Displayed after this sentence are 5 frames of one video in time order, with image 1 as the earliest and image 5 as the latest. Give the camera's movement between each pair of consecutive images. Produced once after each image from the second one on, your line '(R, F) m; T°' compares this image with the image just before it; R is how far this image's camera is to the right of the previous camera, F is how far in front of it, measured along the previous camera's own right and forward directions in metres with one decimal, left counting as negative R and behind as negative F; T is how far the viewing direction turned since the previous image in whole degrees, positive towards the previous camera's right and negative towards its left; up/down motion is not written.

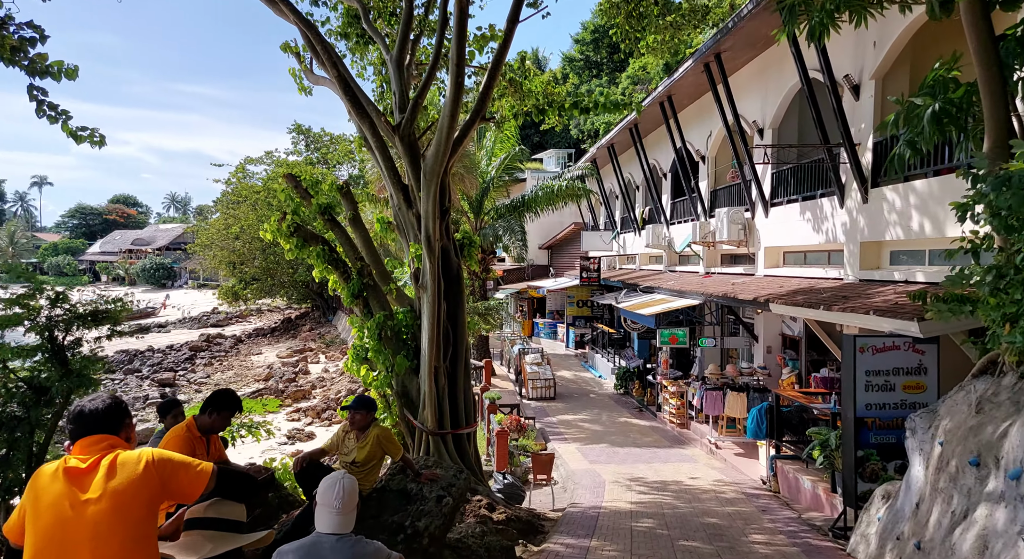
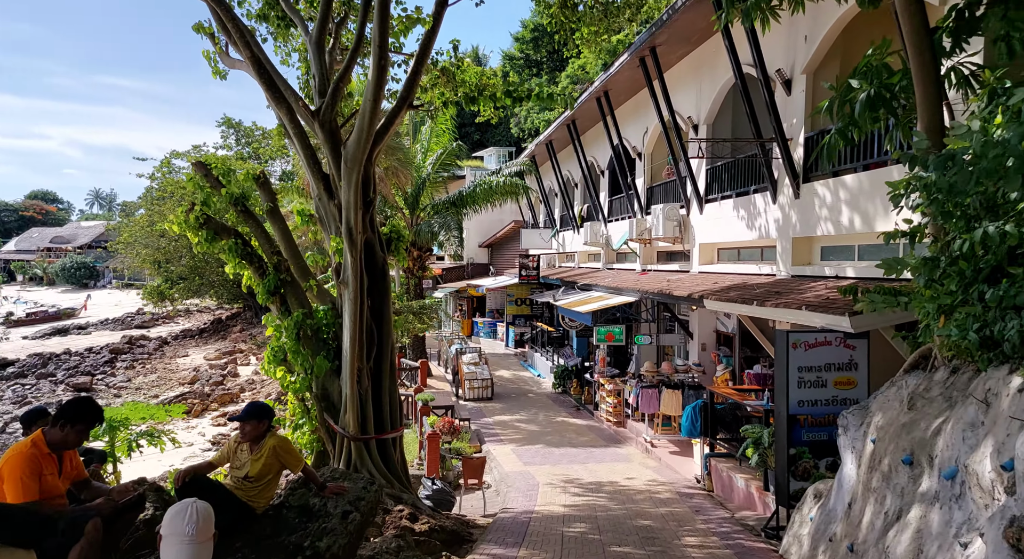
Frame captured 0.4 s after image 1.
(+0.2, +0.4) m; +4°
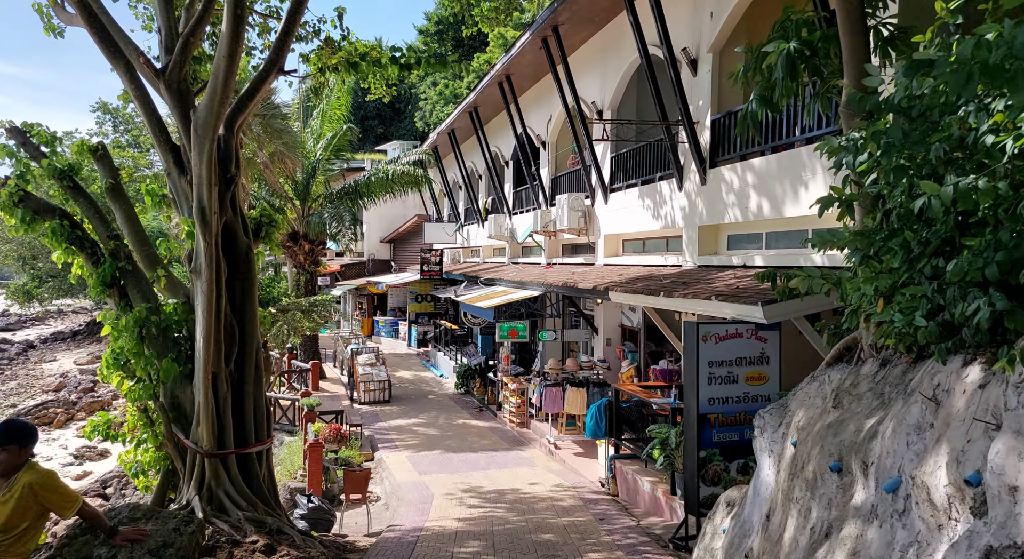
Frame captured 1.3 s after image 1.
(+0.3, +0.9) m; +7°
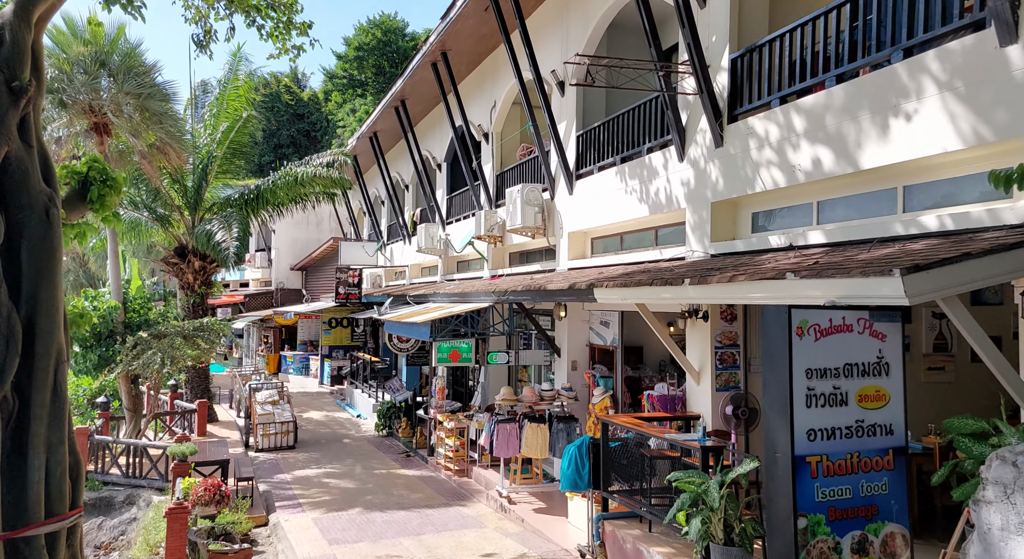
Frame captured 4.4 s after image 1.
(-0.3, +3.0) m; +6°
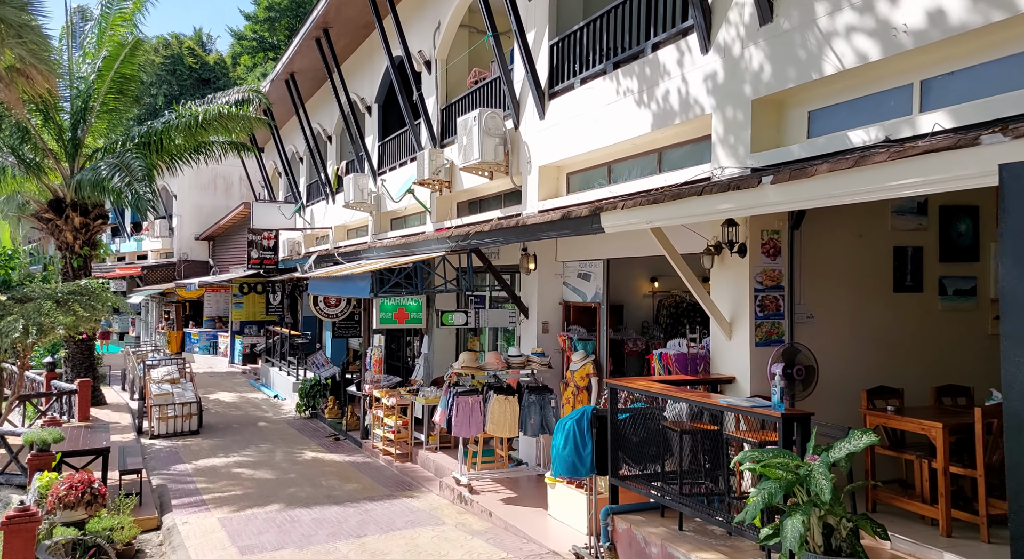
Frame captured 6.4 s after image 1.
(-0.5, +2.1) m; +6°
